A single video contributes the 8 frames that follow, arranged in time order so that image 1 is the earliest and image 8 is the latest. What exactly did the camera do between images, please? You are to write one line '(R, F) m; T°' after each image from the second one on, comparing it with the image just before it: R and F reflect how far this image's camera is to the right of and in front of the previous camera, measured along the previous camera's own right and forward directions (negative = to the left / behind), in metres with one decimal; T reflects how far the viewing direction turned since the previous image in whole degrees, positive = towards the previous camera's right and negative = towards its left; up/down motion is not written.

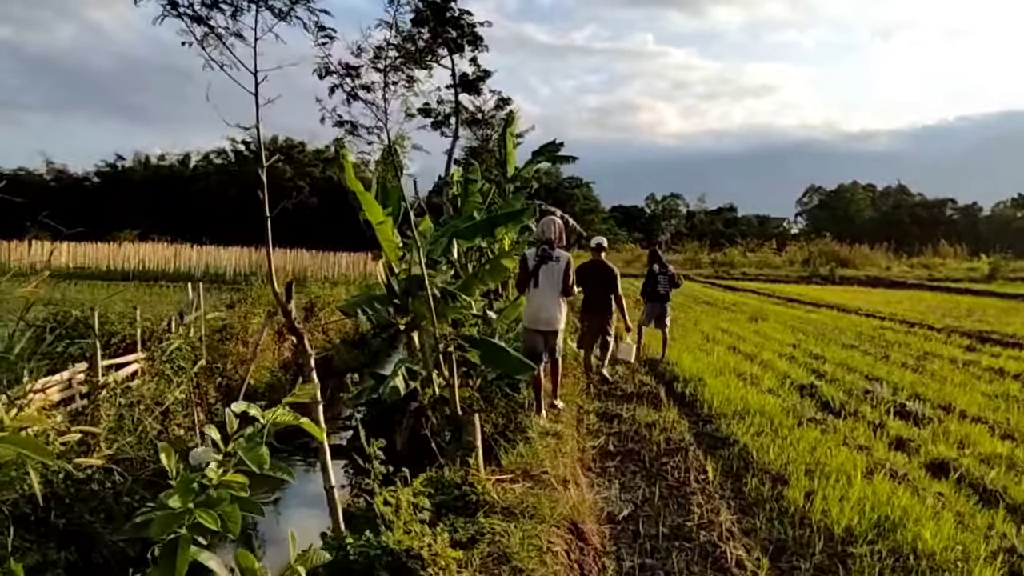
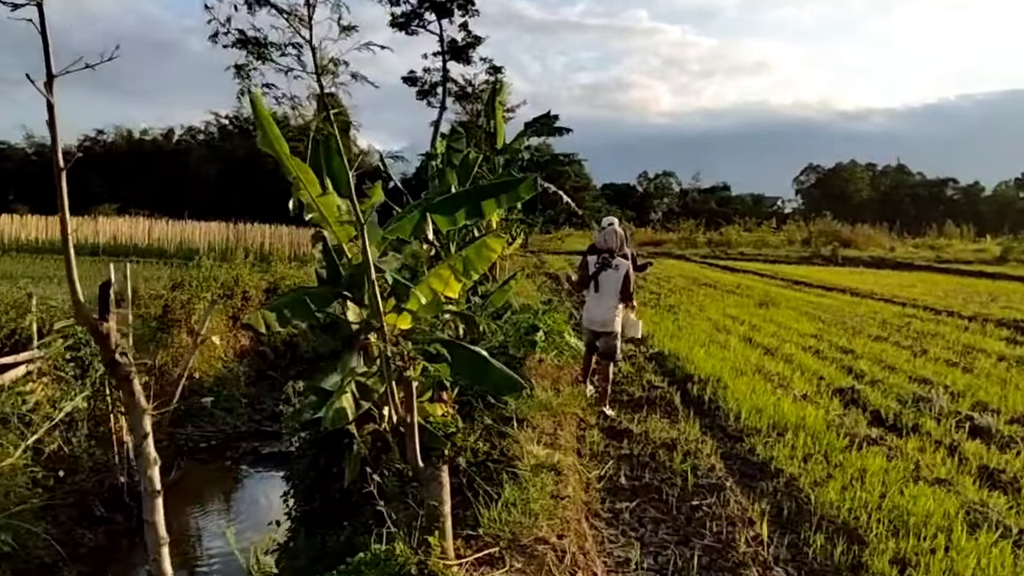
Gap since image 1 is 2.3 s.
(0.0, +1.7) m; +1°
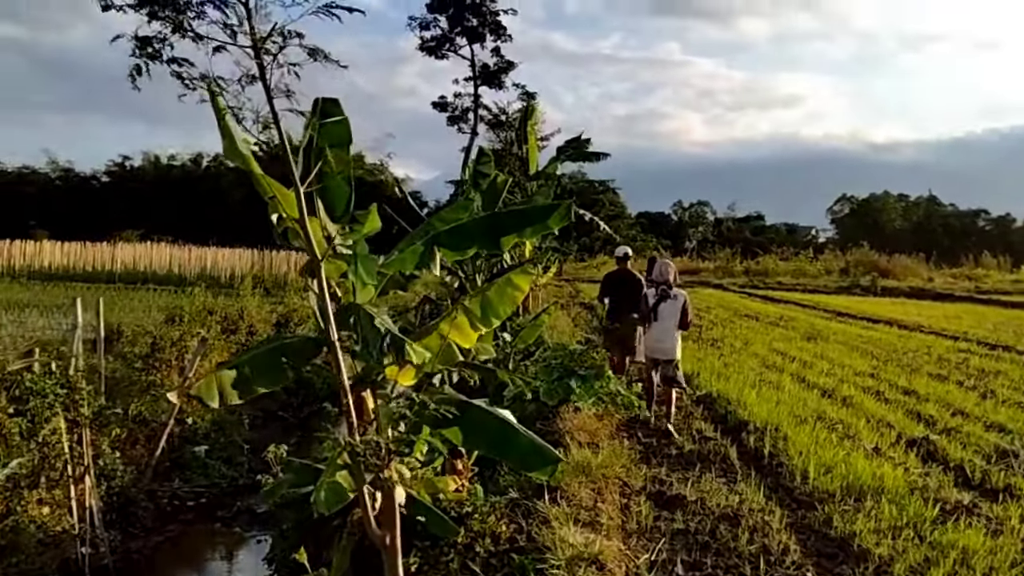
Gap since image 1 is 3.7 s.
(0.0, +1.0) m; -2°
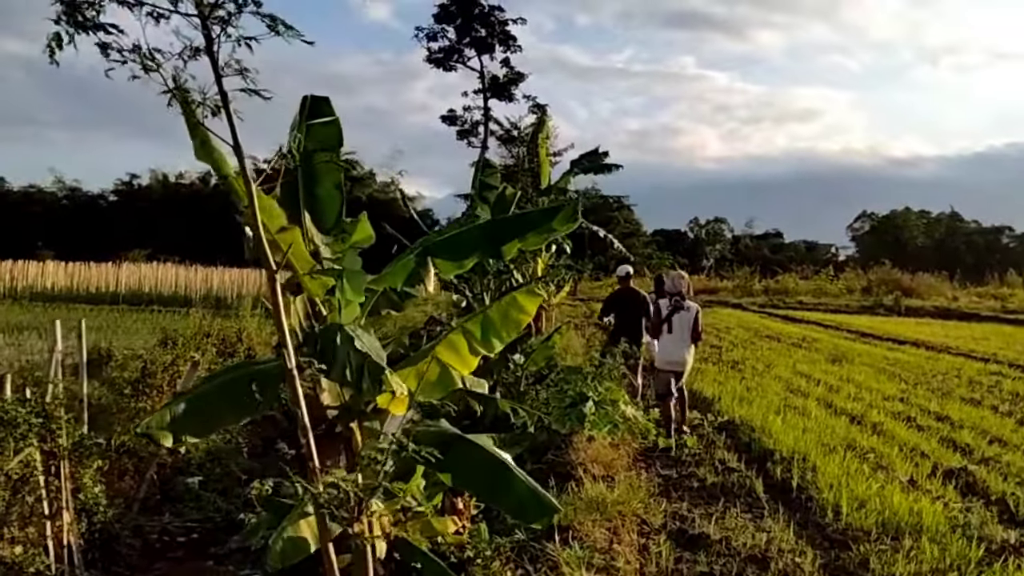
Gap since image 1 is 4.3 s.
(+0.1, +0.4) m; -1°
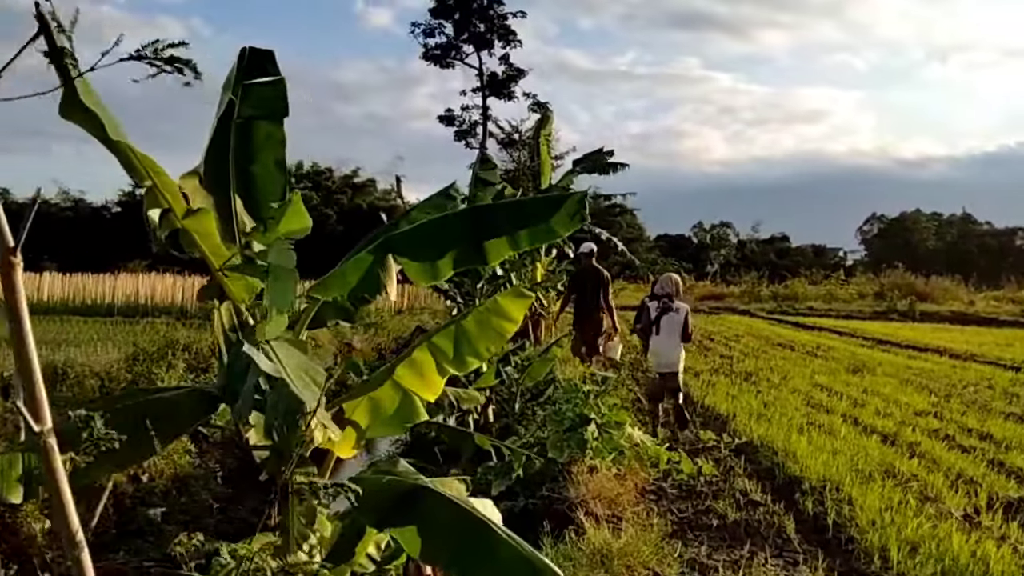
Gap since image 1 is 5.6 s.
(+0.1, +1.0) m; 0°
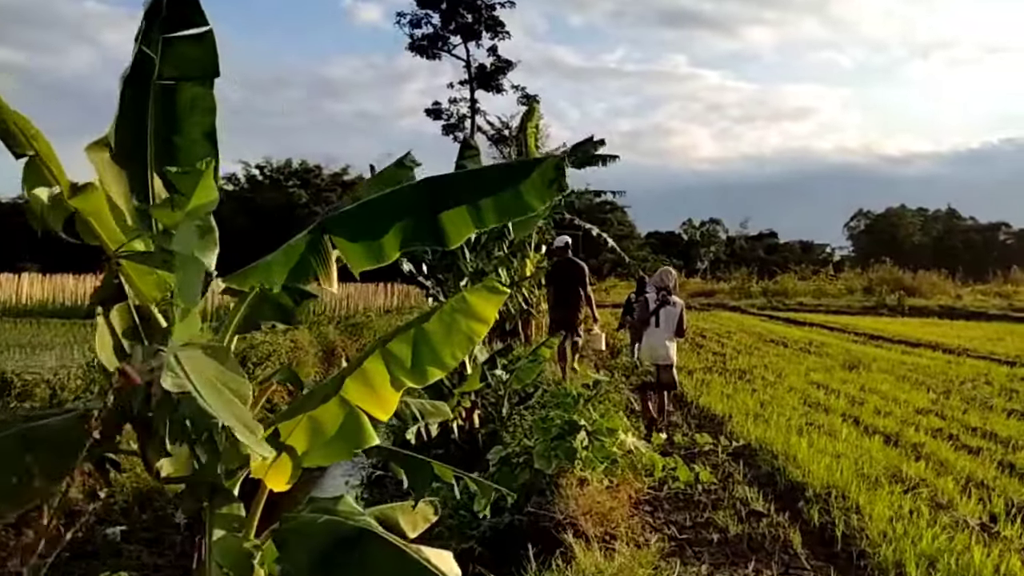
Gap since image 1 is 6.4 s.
(0.0, +0.5) m; +1°
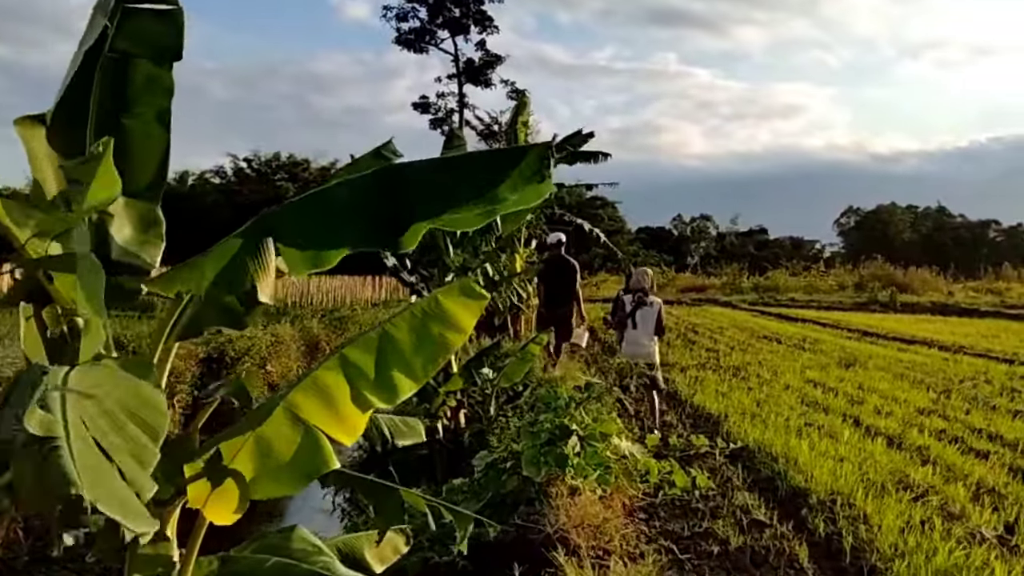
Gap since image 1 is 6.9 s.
(0.0, +0.4) m; +1°
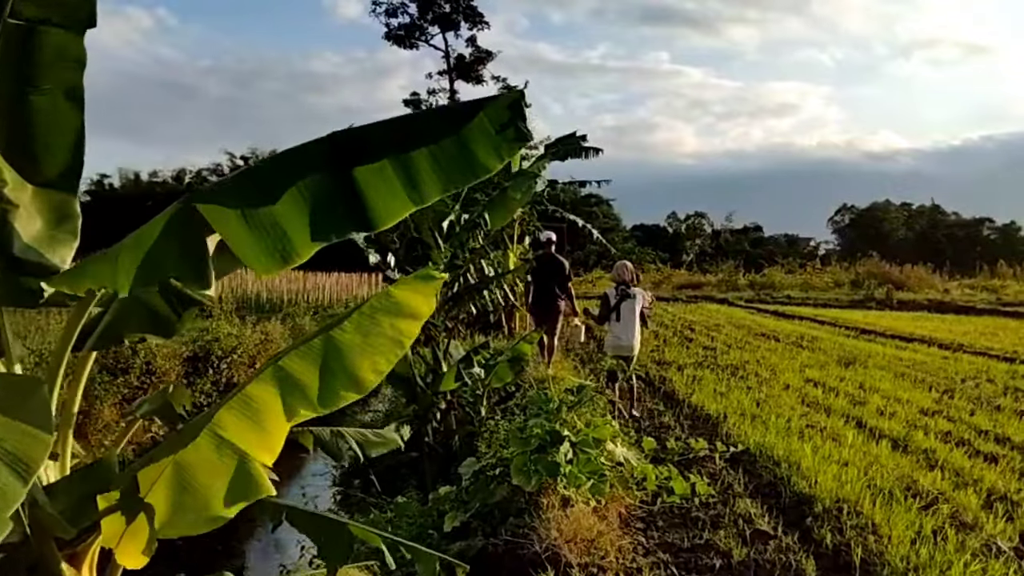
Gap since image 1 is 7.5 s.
(0.0, +0.3) m; 0°
